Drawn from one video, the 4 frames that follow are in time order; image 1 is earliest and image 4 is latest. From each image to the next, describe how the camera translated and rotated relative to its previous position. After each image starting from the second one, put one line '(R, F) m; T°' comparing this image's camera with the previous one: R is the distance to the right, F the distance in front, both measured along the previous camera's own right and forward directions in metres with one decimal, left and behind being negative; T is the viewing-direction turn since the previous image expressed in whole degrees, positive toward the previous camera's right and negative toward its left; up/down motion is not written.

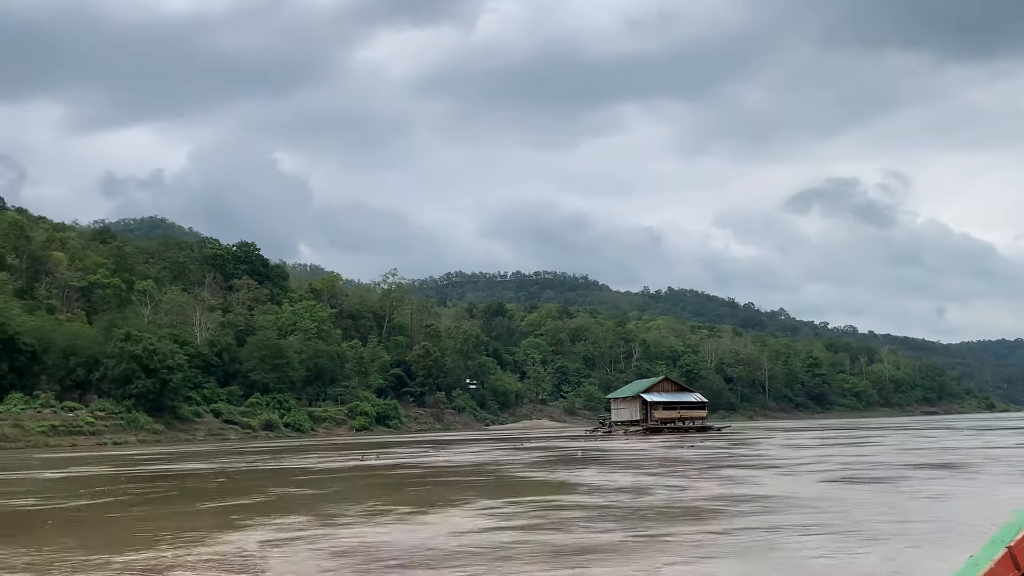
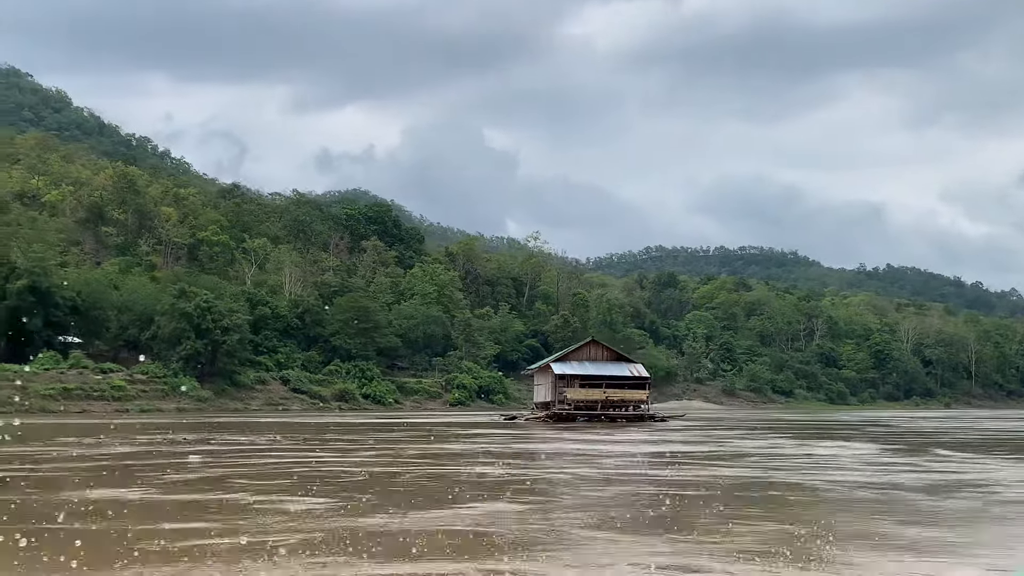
(+5.8, +9.5) m; -11°
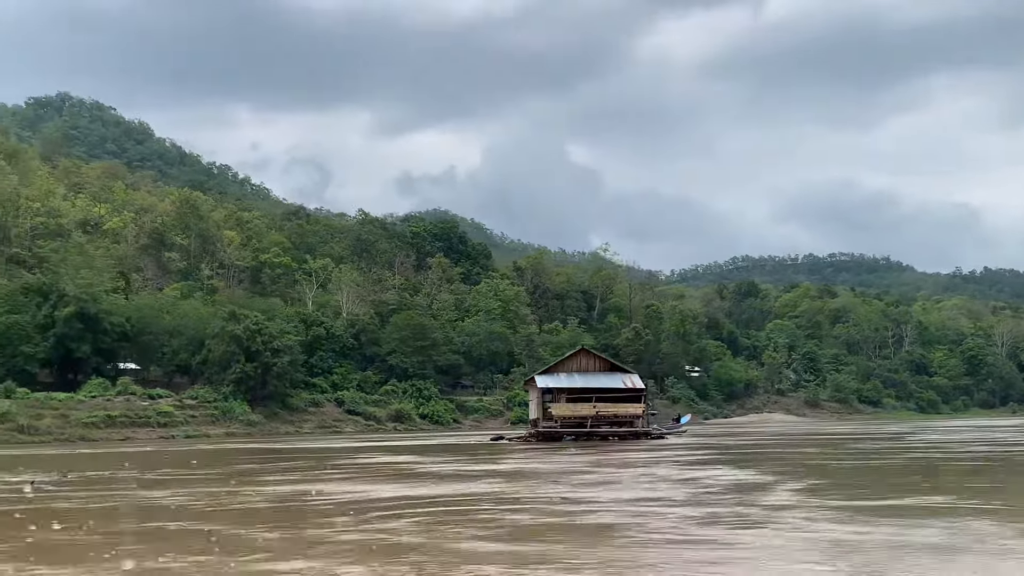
(+1.6, +2.1) m; -4°
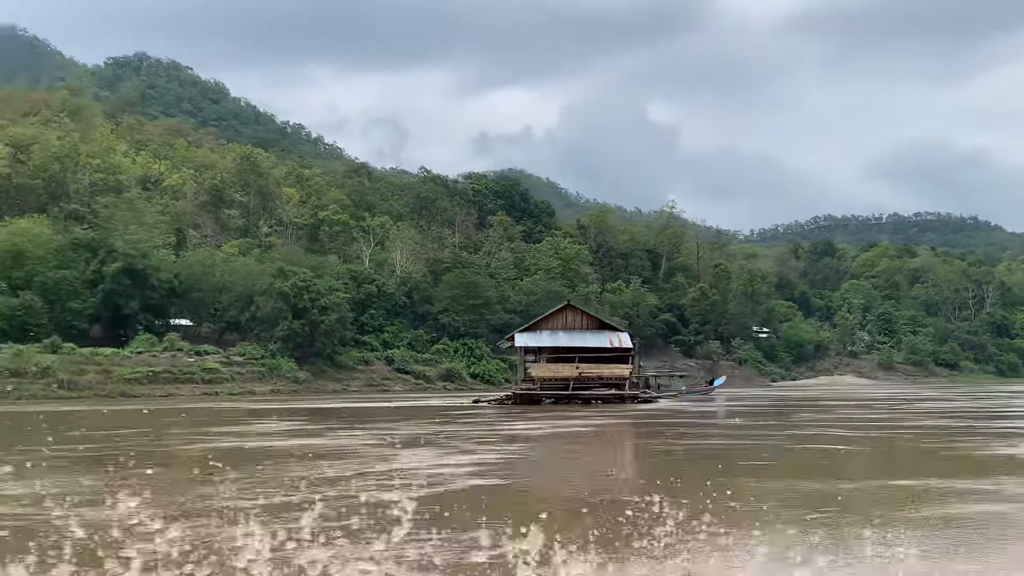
(+1.3, +1.4) m; -4°
